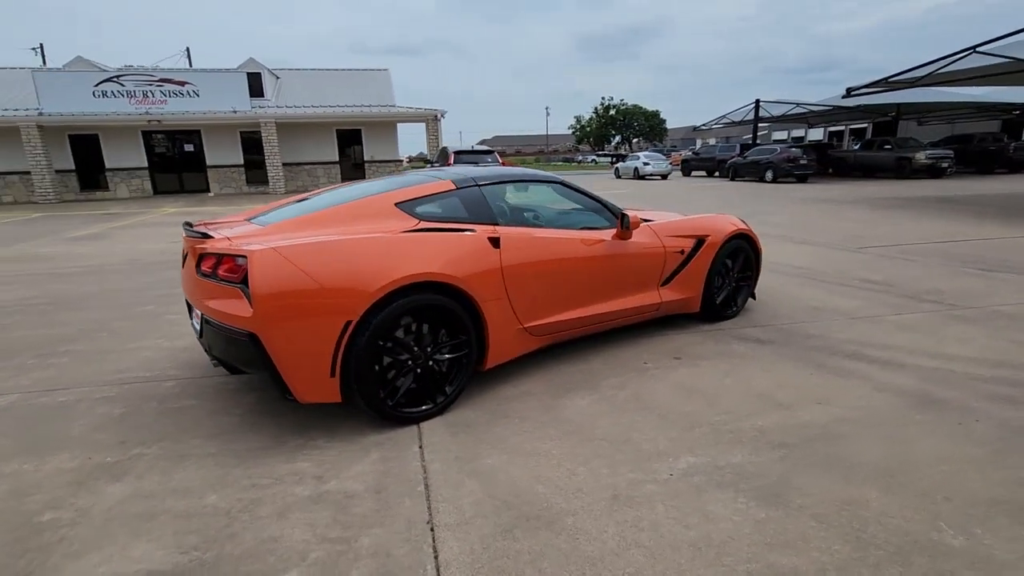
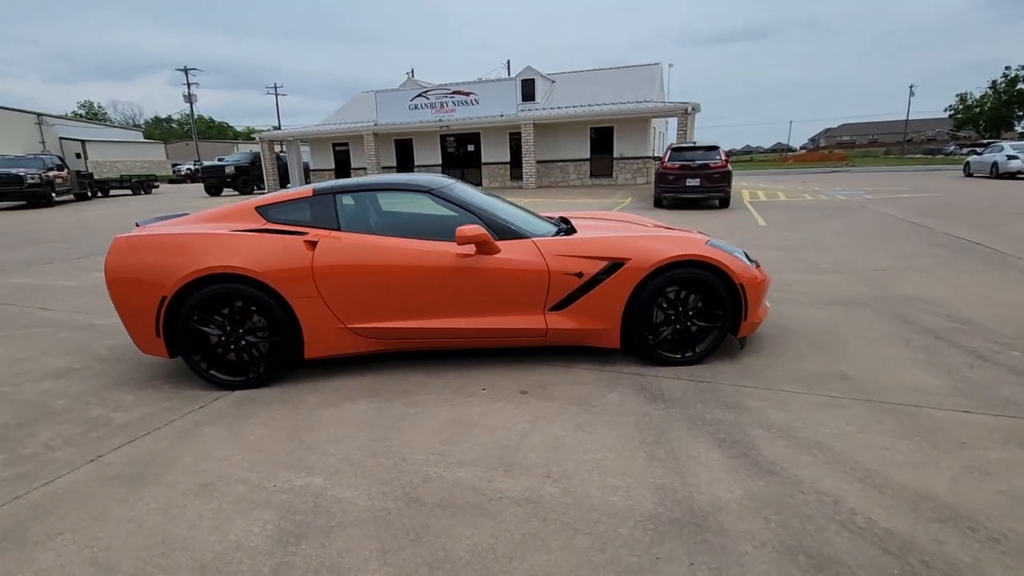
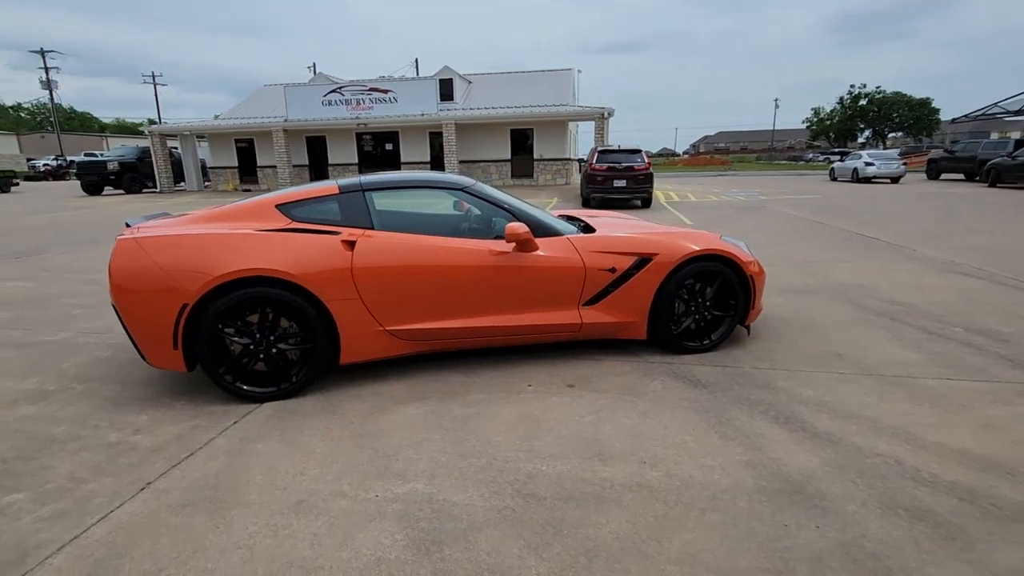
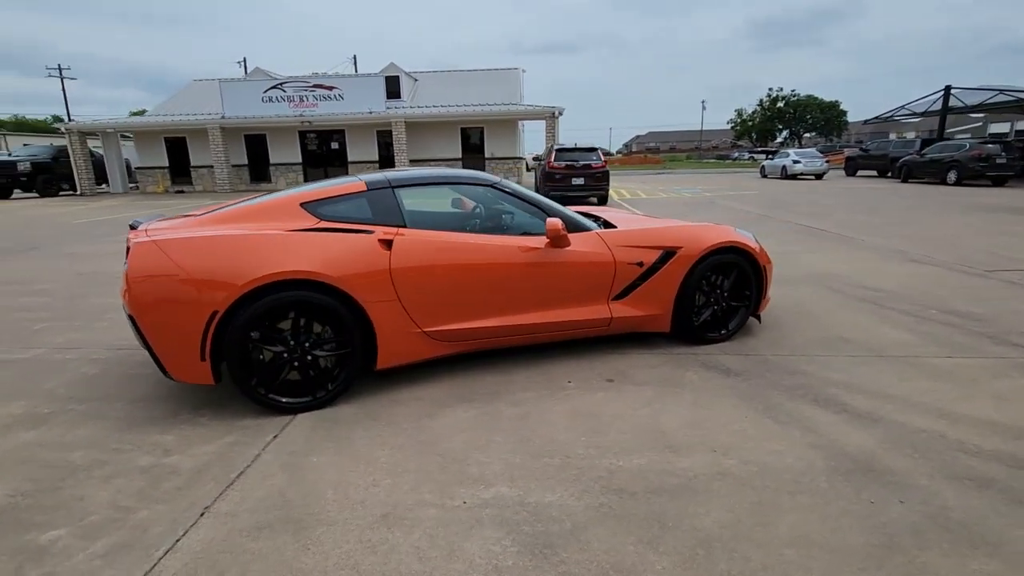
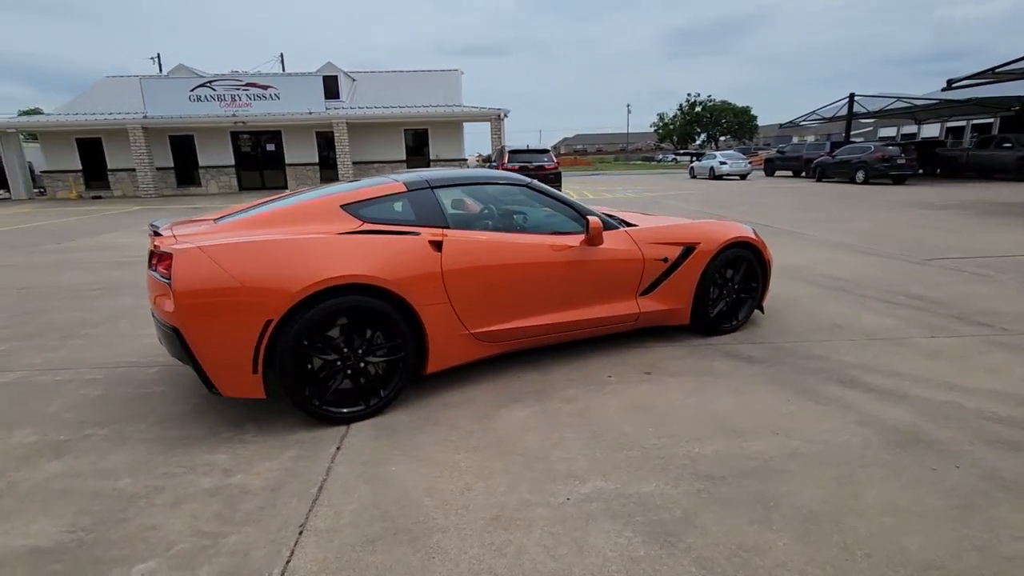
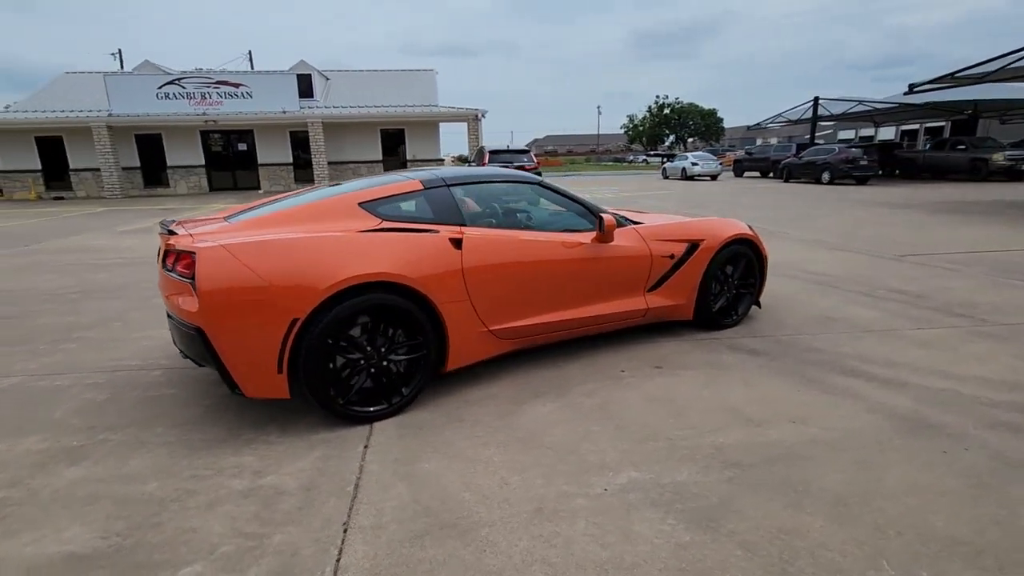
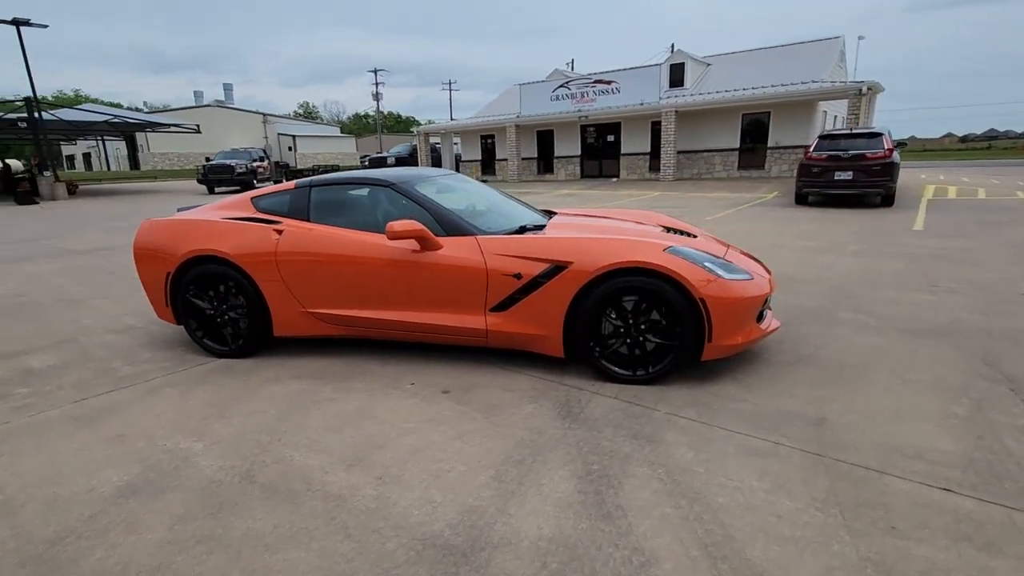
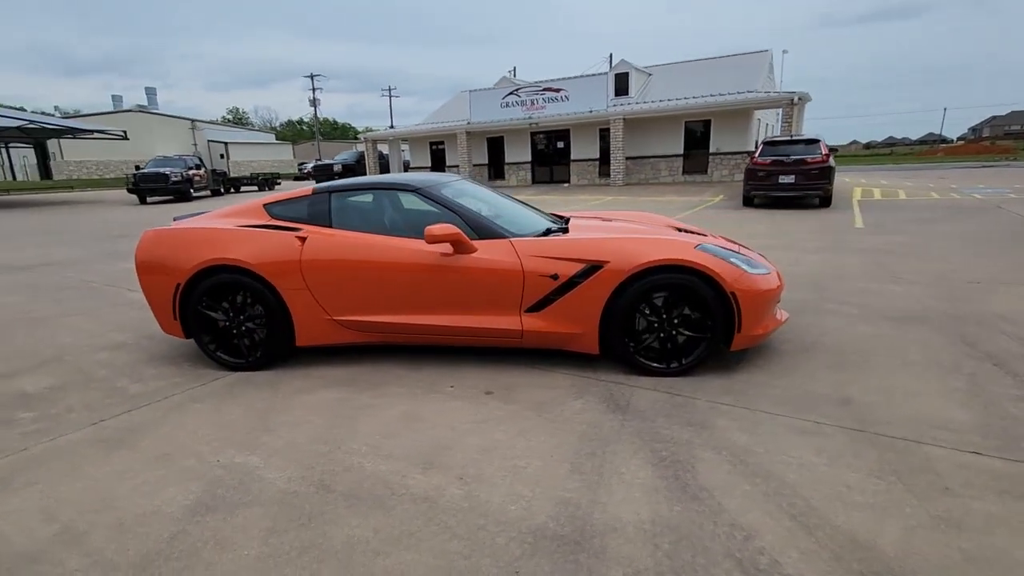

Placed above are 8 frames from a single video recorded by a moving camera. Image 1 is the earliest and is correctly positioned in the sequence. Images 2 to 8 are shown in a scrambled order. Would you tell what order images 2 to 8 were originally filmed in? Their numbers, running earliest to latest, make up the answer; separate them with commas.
6, 5, 4, 3, 2, 8, 7
